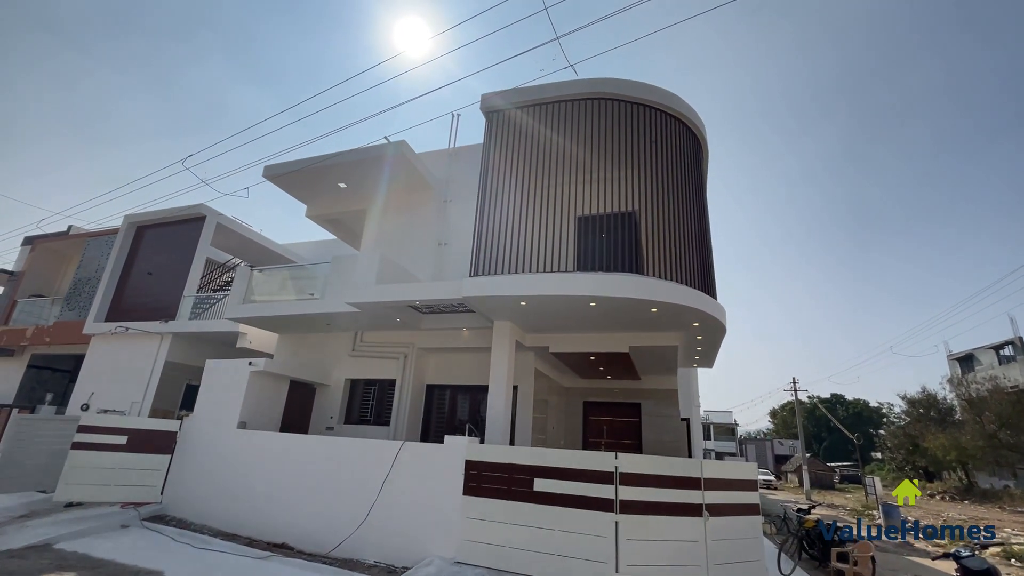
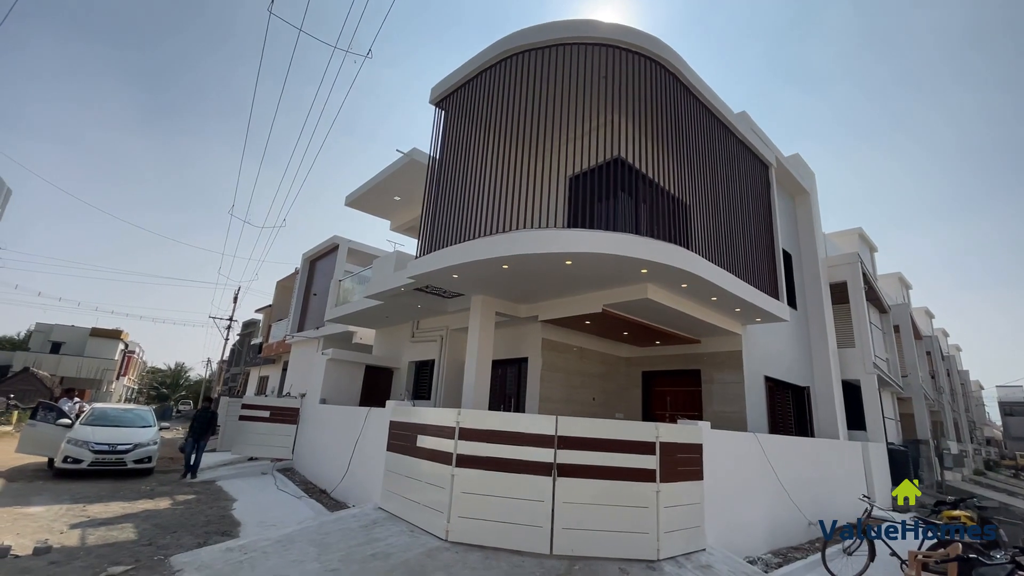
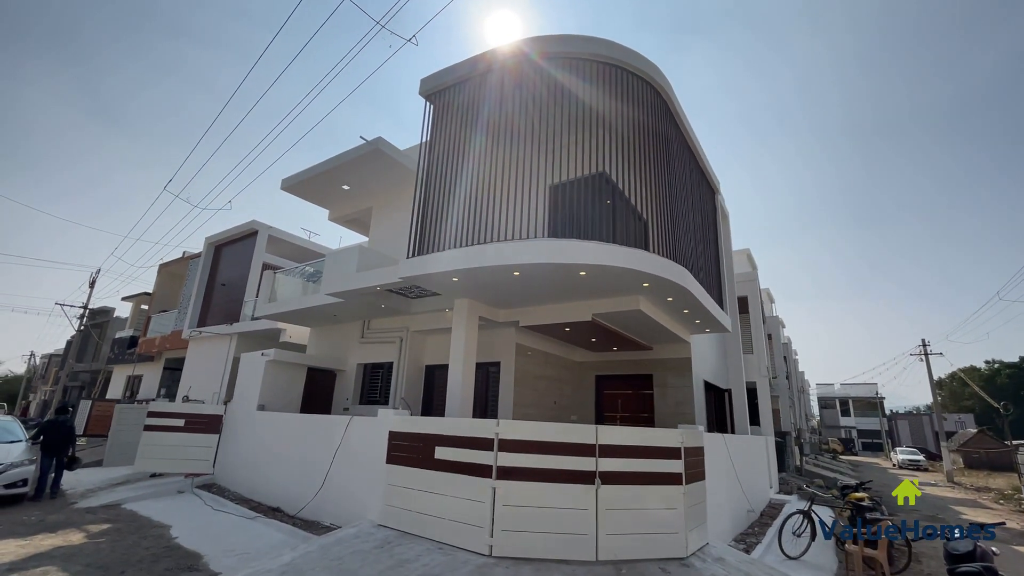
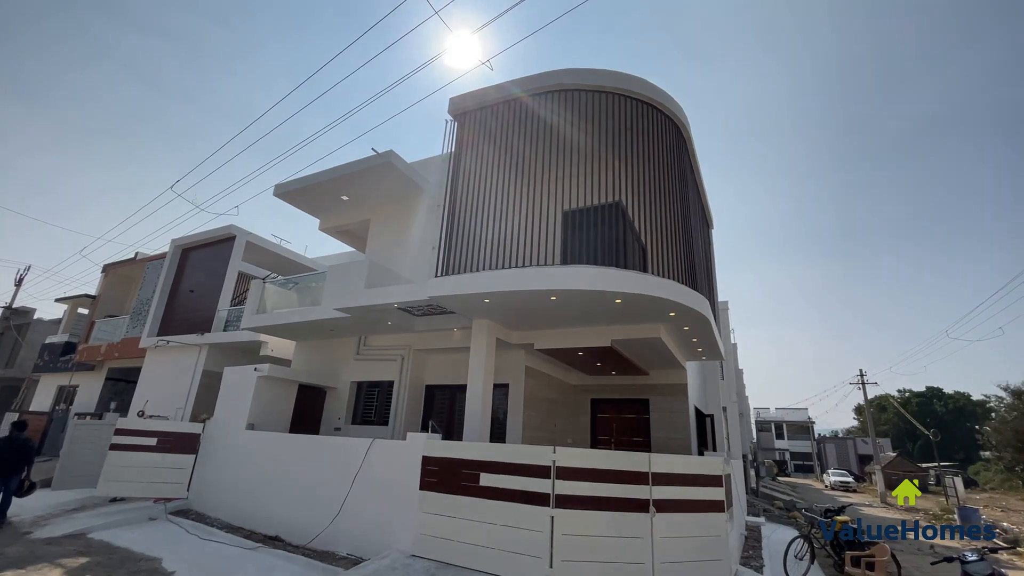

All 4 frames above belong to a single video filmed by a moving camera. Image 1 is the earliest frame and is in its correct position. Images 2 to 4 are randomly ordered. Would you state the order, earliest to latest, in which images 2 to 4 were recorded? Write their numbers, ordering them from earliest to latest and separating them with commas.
4, 3, 2
